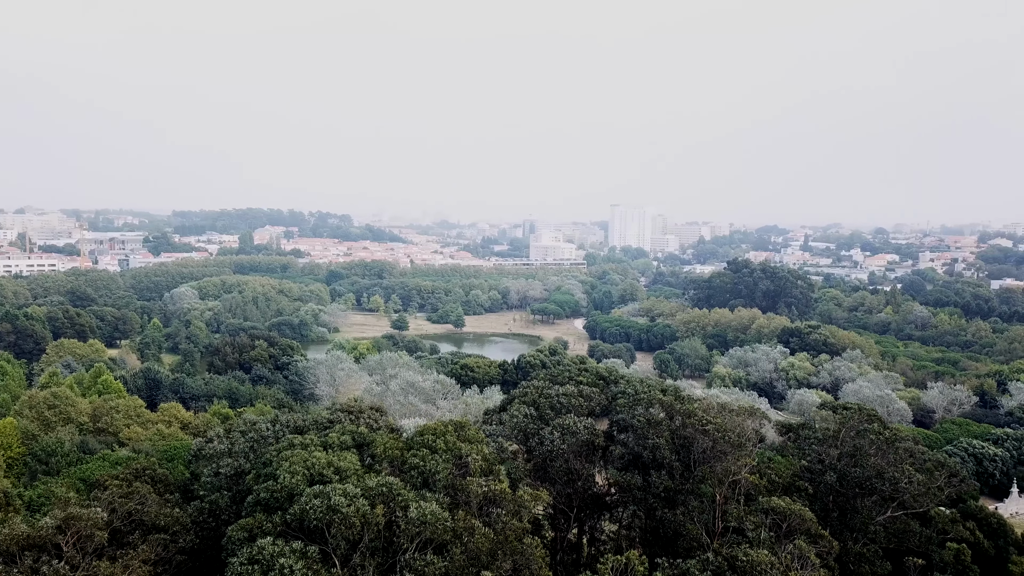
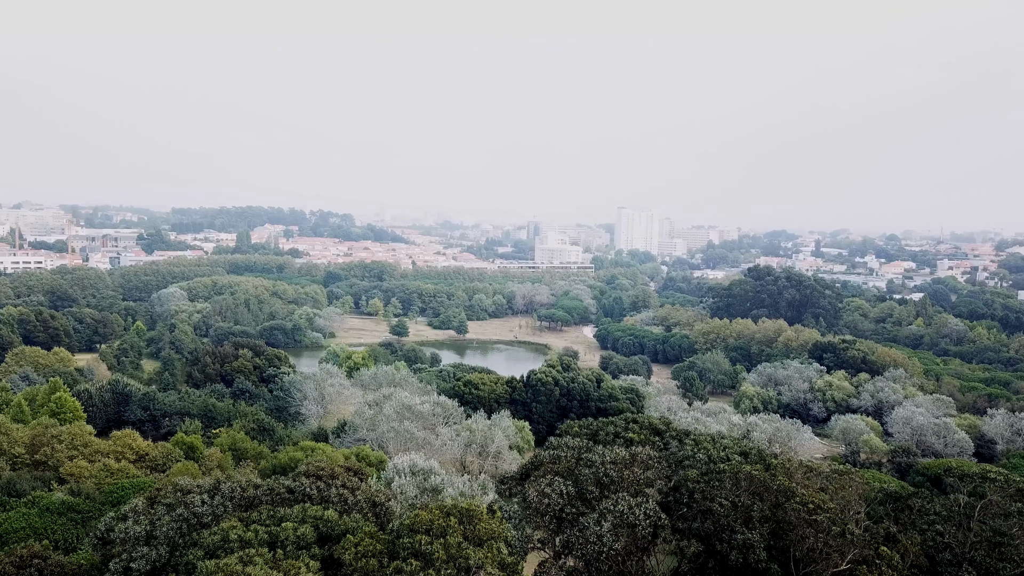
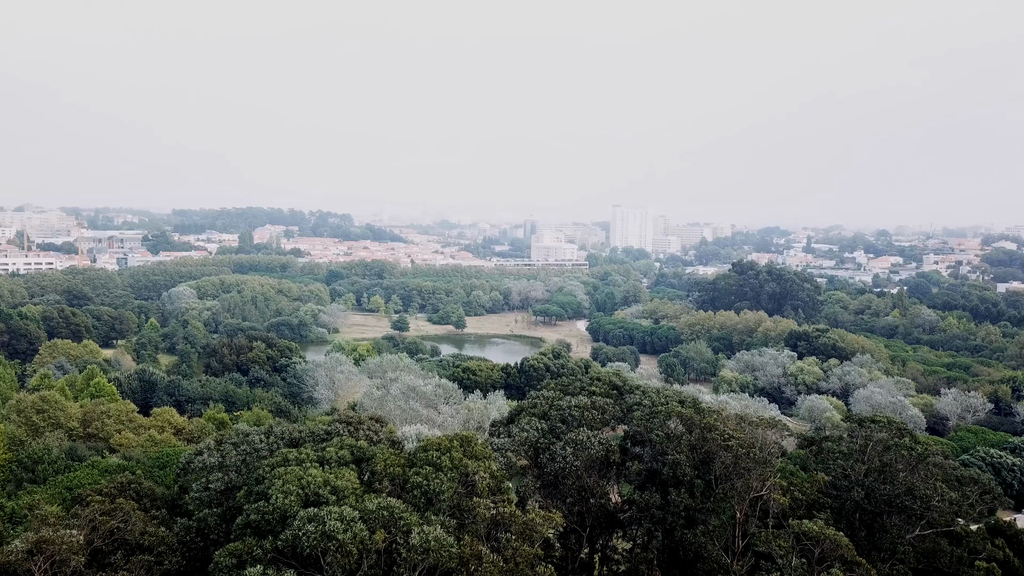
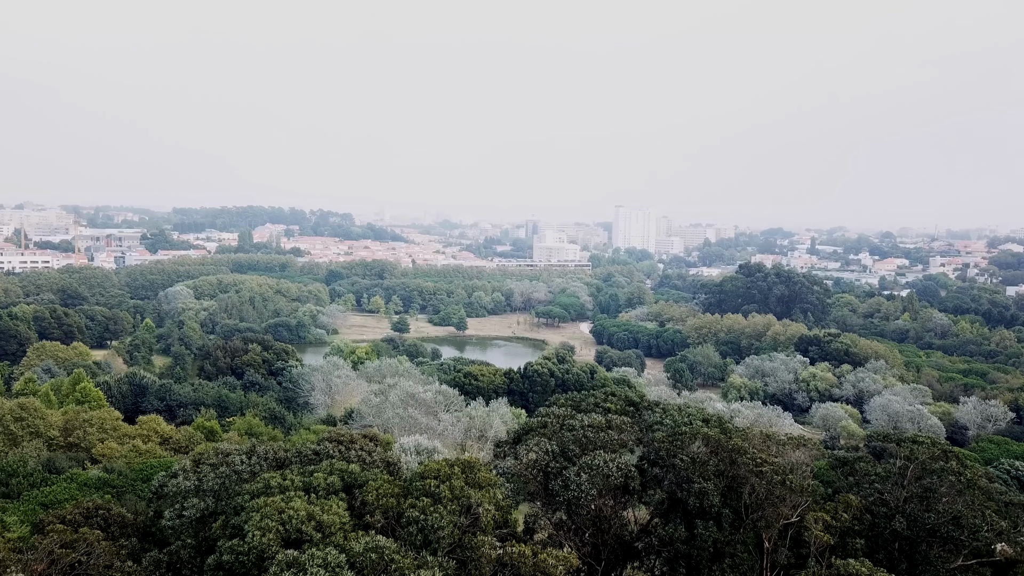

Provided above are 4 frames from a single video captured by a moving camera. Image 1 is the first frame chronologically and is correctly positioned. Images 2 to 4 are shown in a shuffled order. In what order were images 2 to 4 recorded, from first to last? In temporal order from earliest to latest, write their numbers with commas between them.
3, 4, 2
